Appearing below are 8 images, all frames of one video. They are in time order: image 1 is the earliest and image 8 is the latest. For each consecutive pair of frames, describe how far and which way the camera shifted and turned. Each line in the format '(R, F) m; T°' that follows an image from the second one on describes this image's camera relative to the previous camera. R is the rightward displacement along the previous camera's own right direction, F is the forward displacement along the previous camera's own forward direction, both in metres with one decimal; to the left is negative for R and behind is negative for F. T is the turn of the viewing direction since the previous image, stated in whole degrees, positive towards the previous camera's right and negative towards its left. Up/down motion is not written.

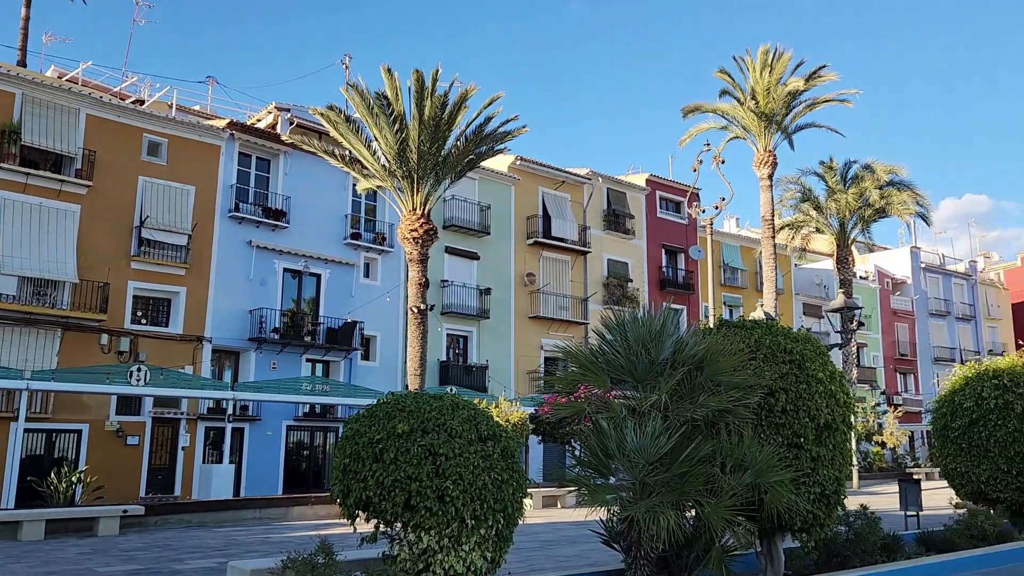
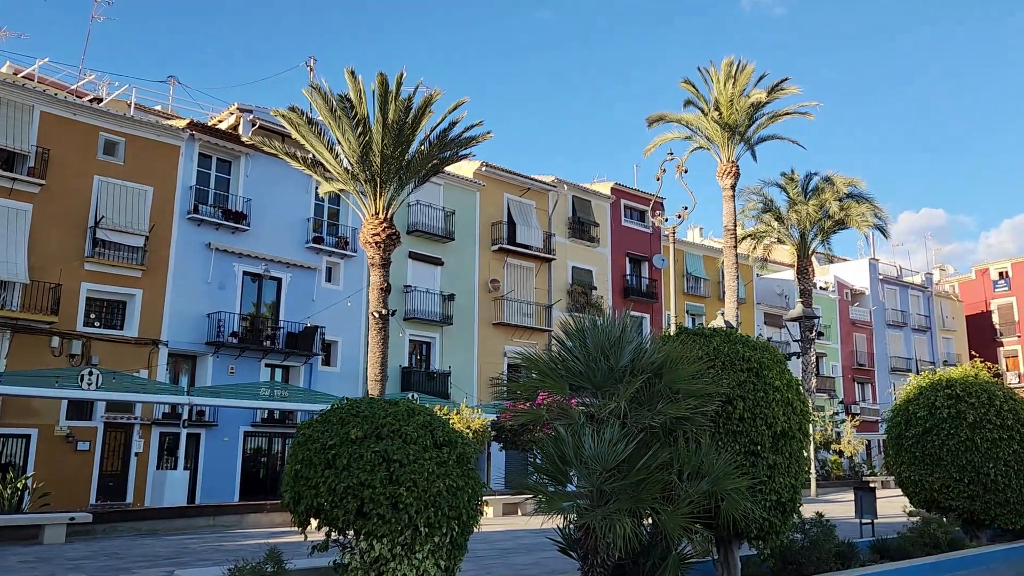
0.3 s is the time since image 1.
(+0.1, +0.1) m; +2°
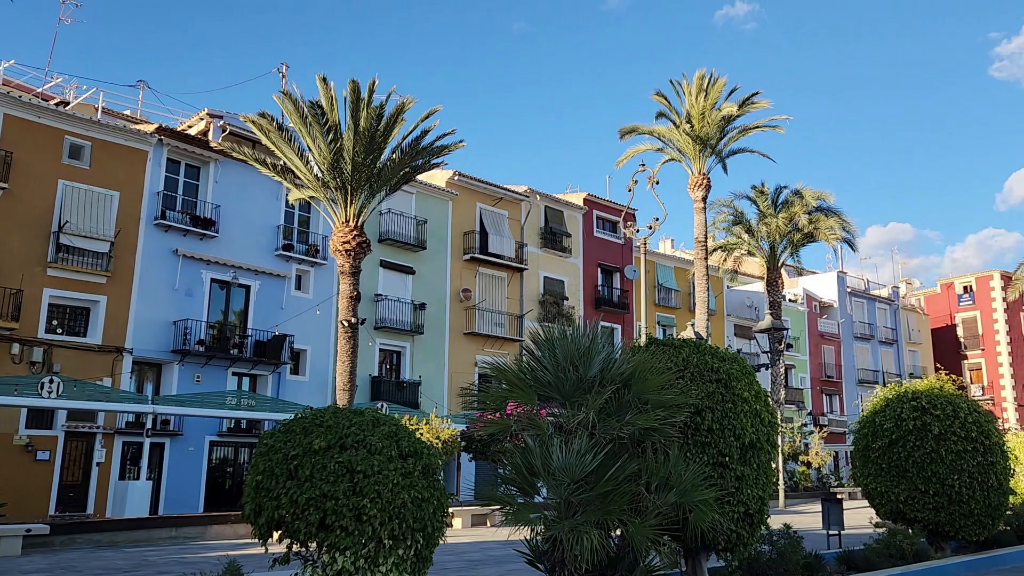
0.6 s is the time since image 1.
(0.0, +0.1) m; +2°
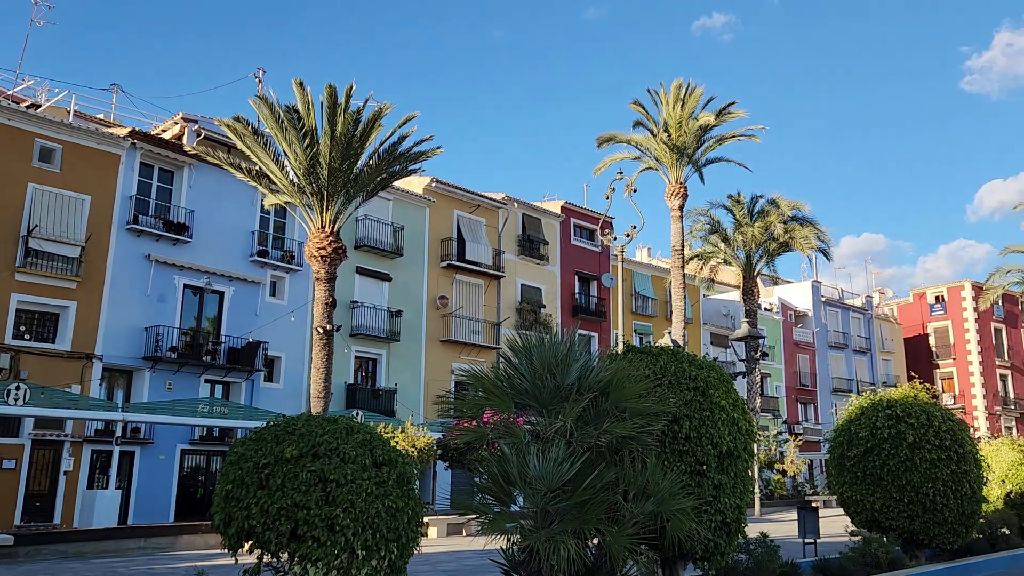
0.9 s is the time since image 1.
(0.0, +0.1) m; +2°
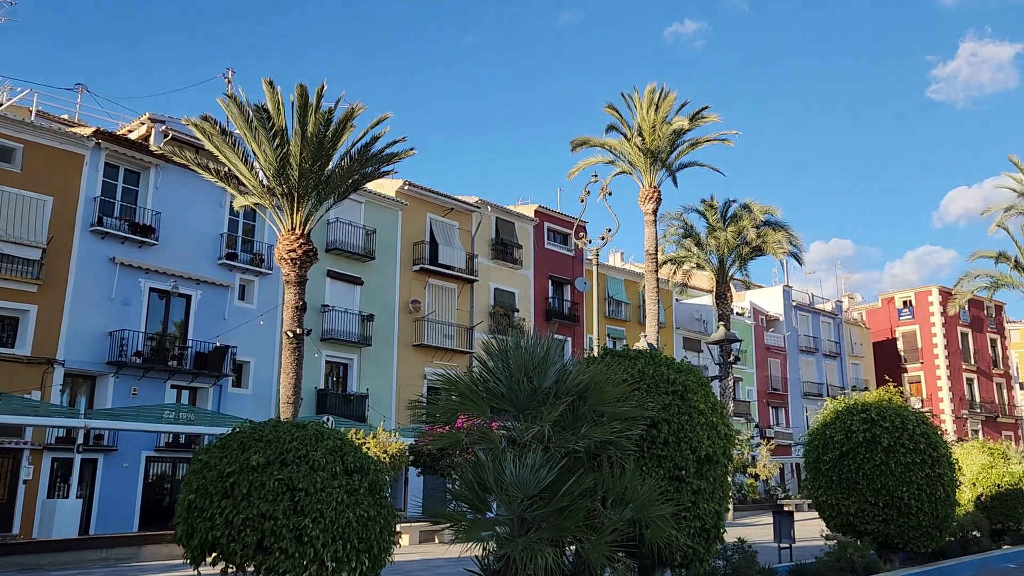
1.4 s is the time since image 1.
(0.0, +0.2) m; +2°
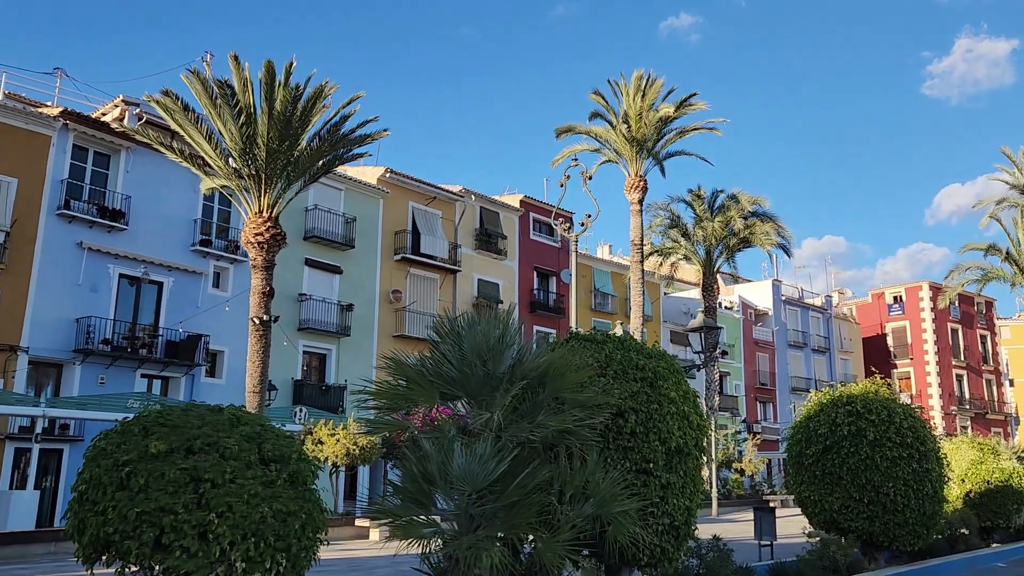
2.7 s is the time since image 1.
(+0.3, +0.6) m; +1°
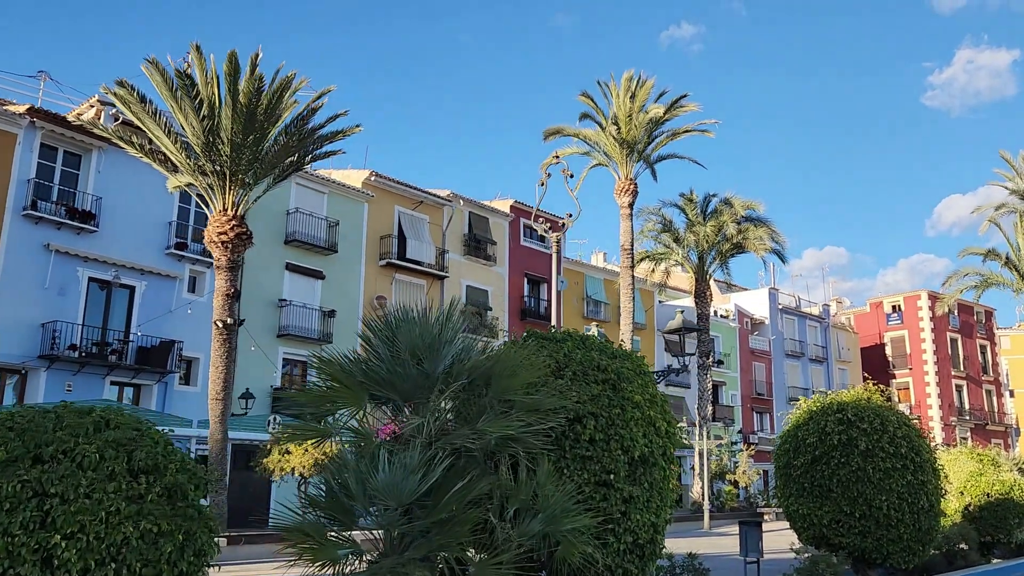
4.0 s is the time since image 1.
(+0.5, +0.8) m; 0°
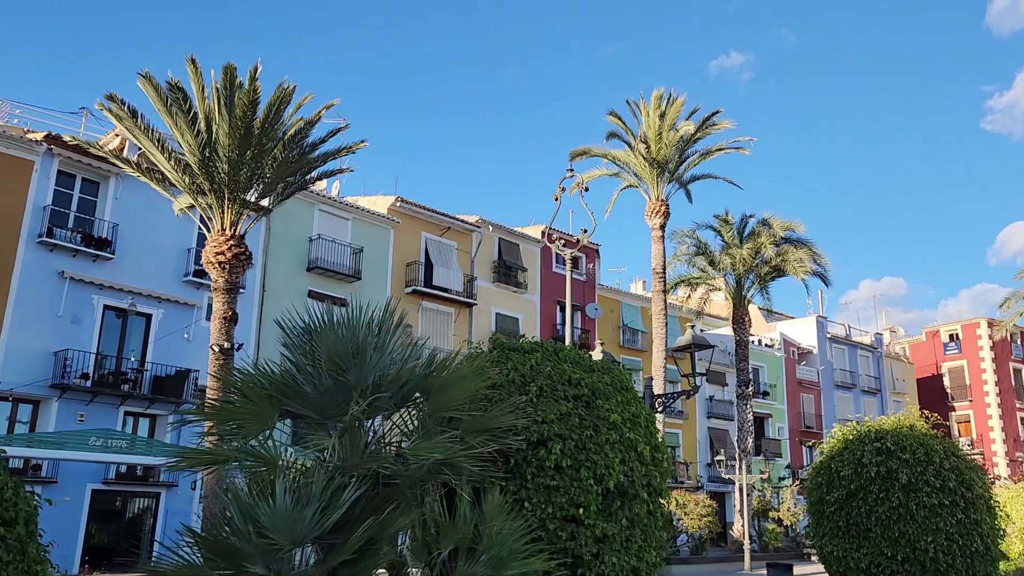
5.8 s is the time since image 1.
(+0.7, +1.0) m; -3°
